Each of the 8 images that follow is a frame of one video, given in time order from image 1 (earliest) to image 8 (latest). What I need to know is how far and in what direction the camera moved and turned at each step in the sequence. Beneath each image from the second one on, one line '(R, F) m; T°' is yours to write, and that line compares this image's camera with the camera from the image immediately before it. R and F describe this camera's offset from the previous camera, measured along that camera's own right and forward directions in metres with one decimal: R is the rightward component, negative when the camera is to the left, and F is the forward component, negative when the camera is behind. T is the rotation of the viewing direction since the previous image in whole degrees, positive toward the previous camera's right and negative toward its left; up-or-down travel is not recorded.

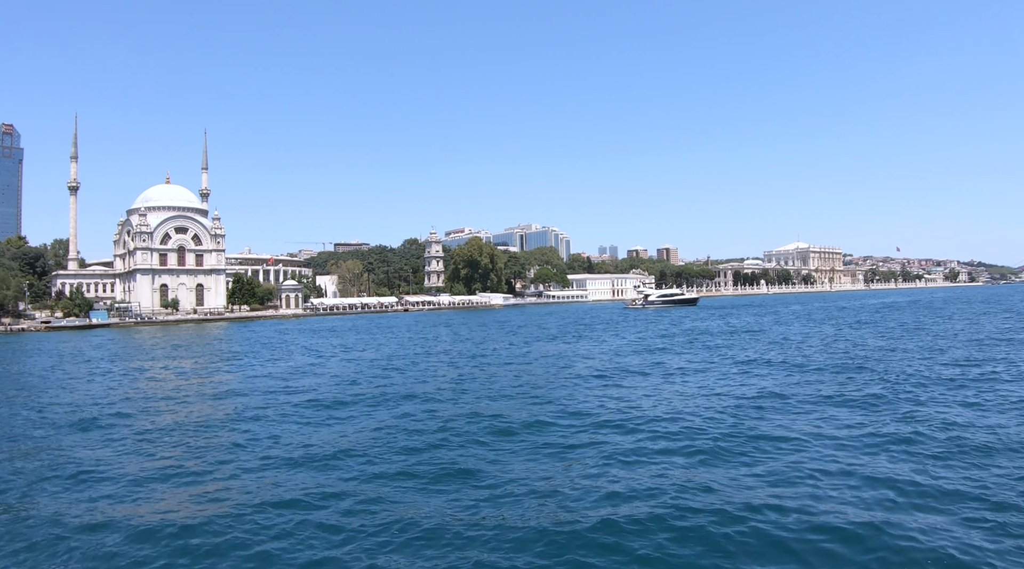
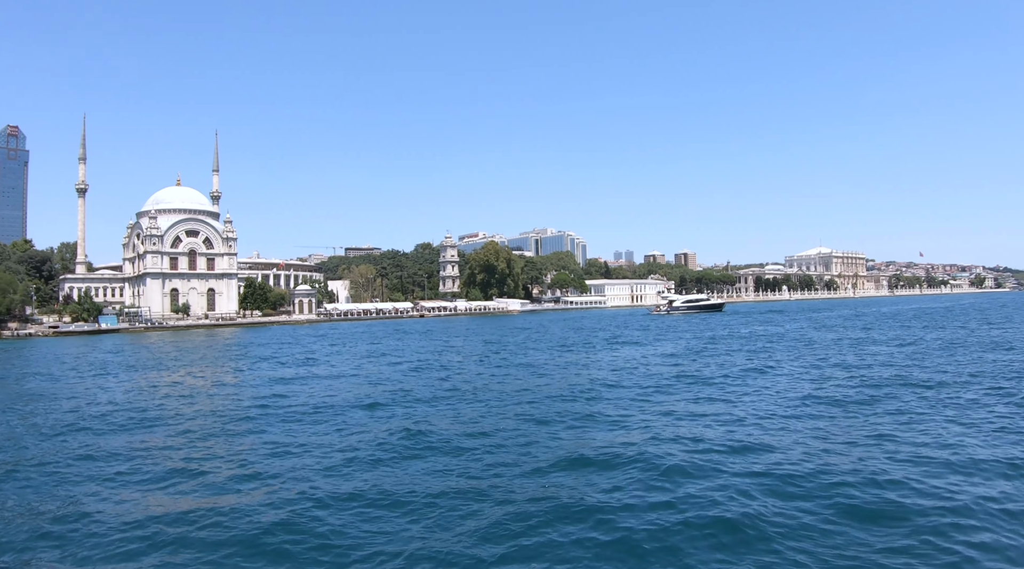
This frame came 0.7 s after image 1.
(-0.9, +0.9) m; 0°
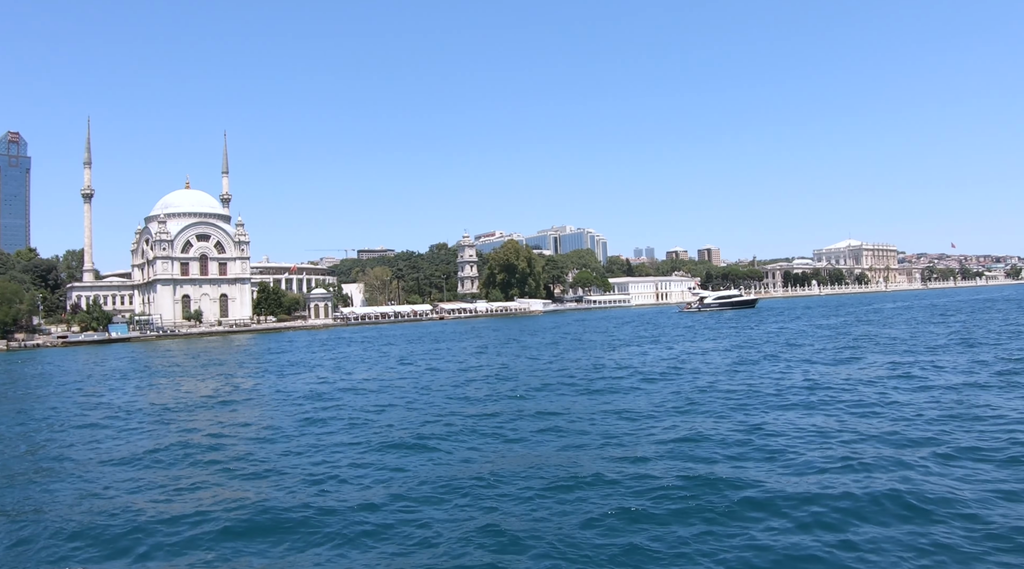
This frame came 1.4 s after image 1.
(-1.1, +1.3) m; 0°
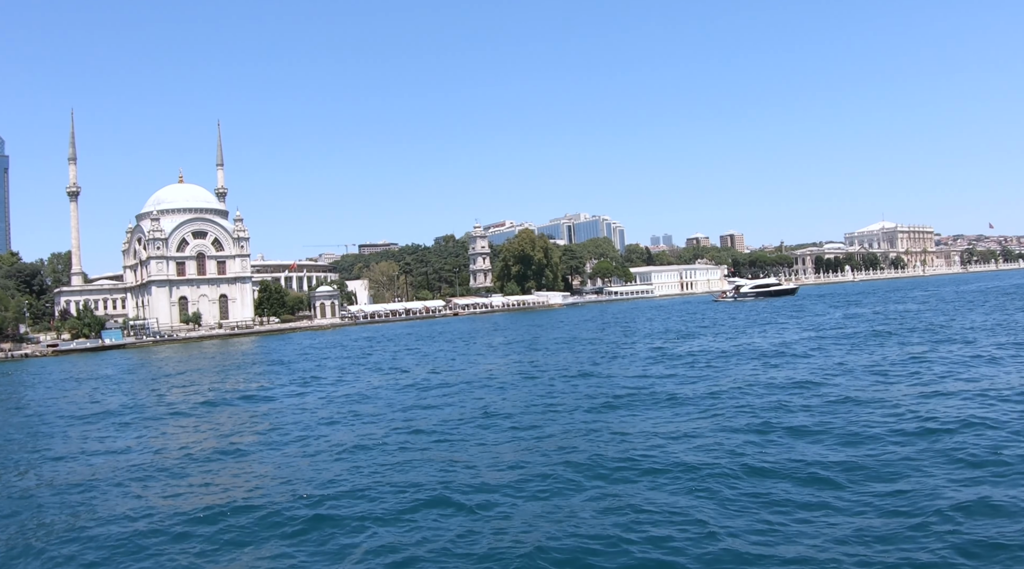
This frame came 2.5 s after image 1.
(-1.2, +2.4) m; 0°
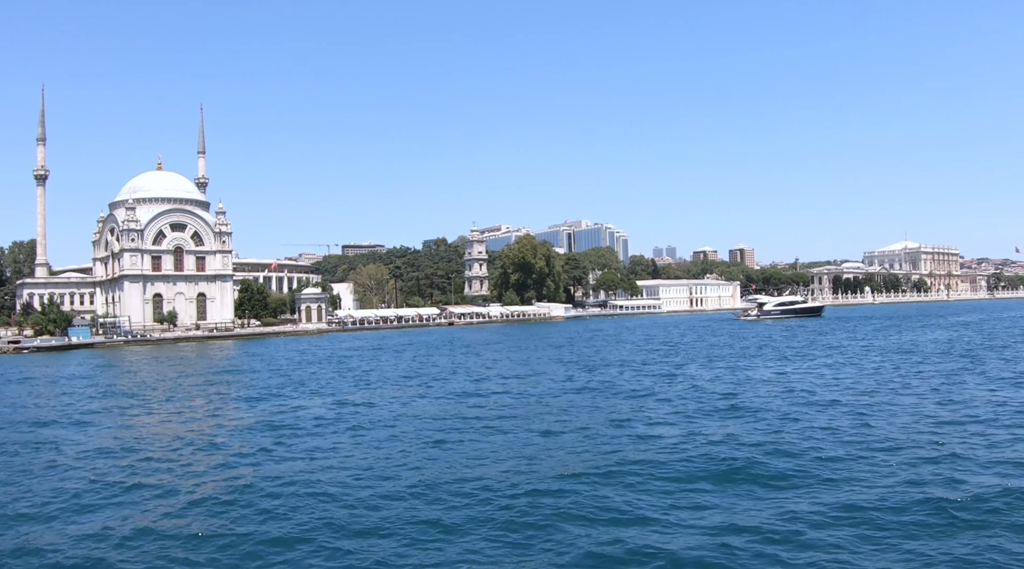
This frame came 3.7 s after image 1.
(-0.8, +2.5) m; +1°
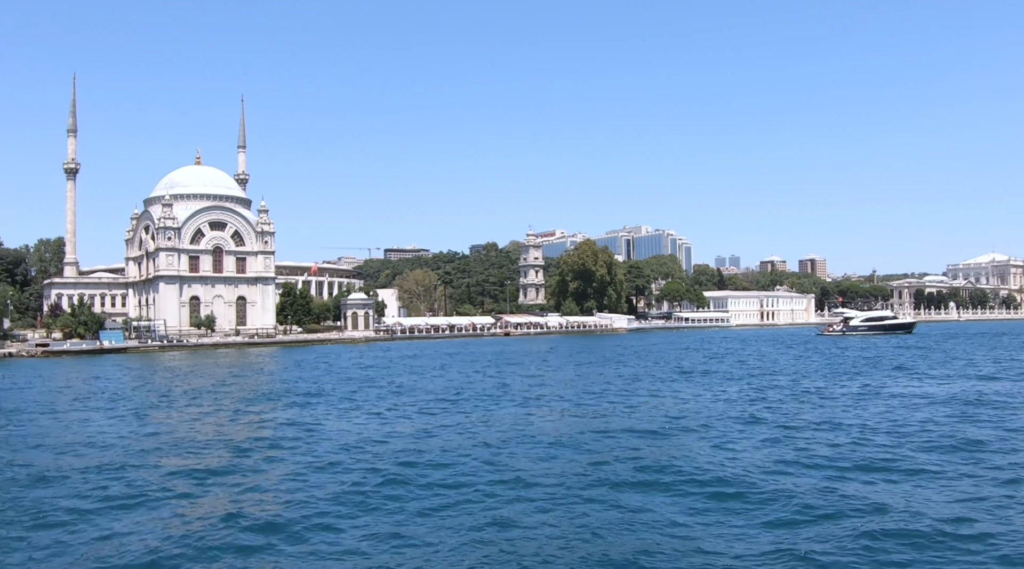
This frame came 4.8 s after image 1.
(-2.4, +2.3) m; 0°
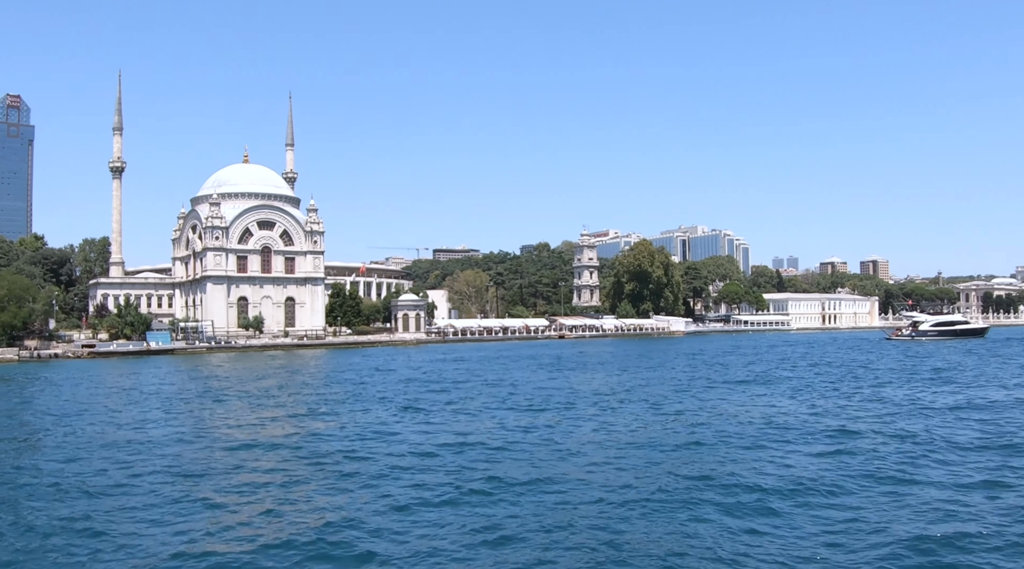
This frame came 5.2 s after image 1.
(-1.9, +0.9) m; -1°
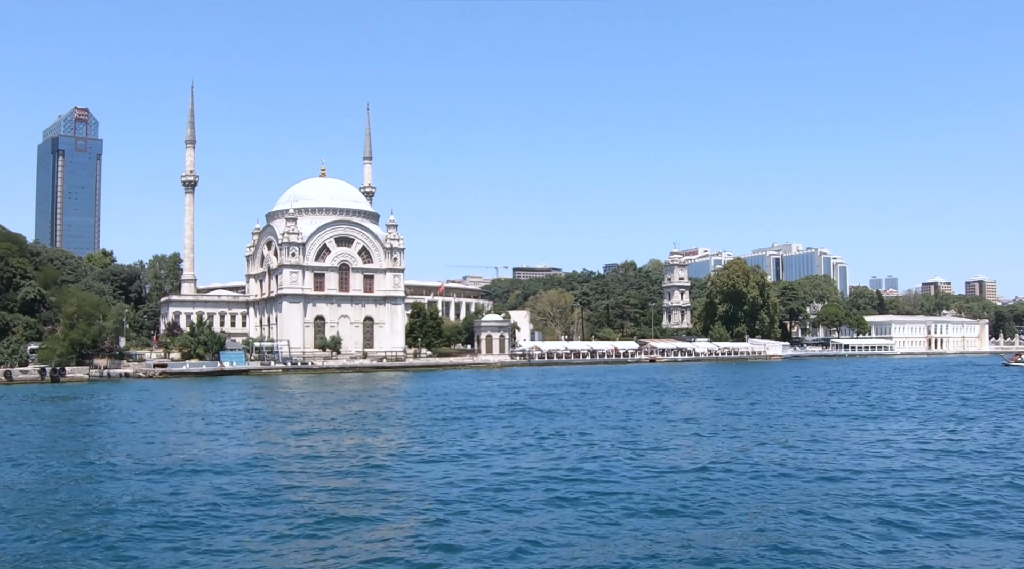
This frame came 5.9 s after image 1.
(-3.0, +1.4) m; -1°
